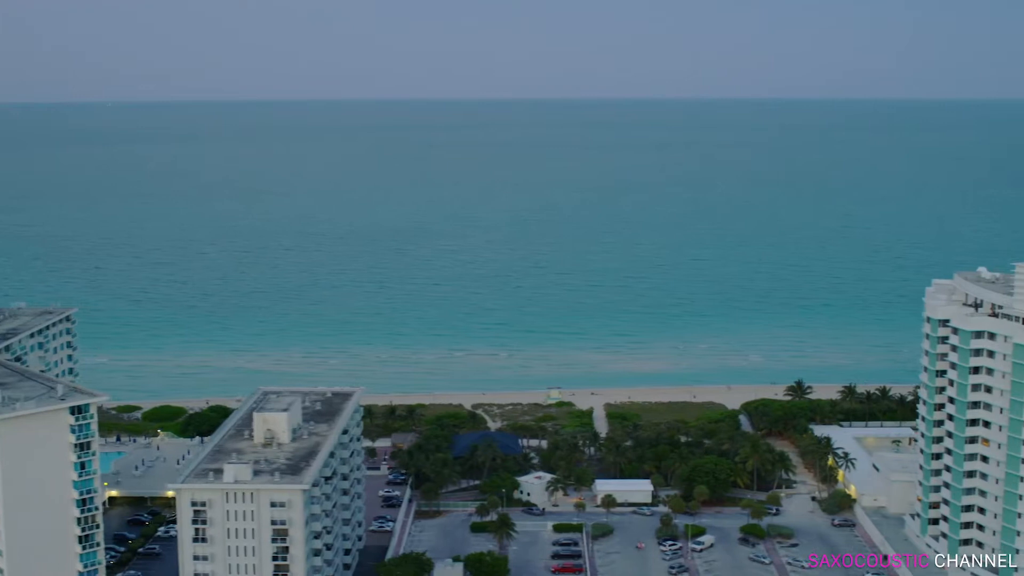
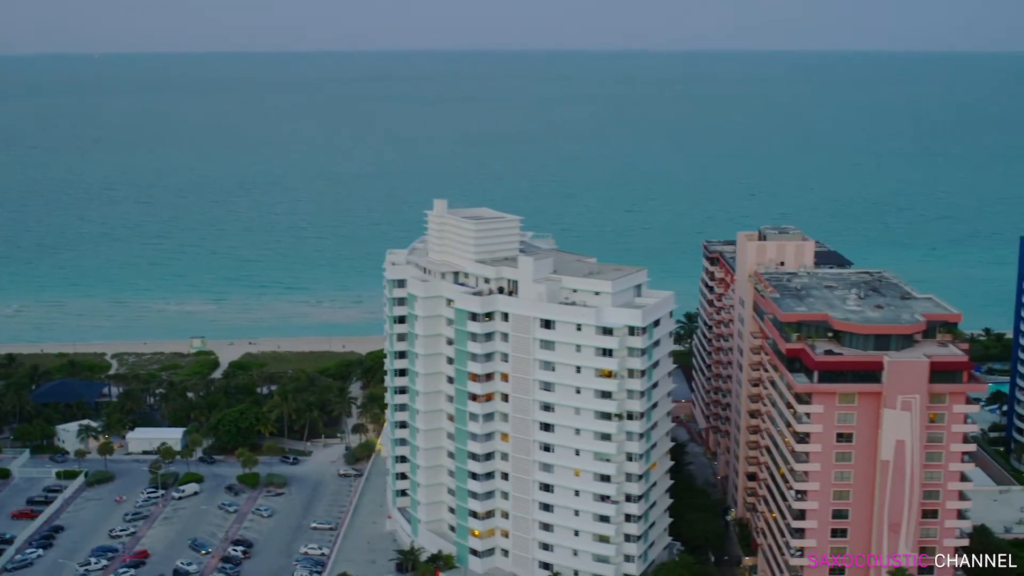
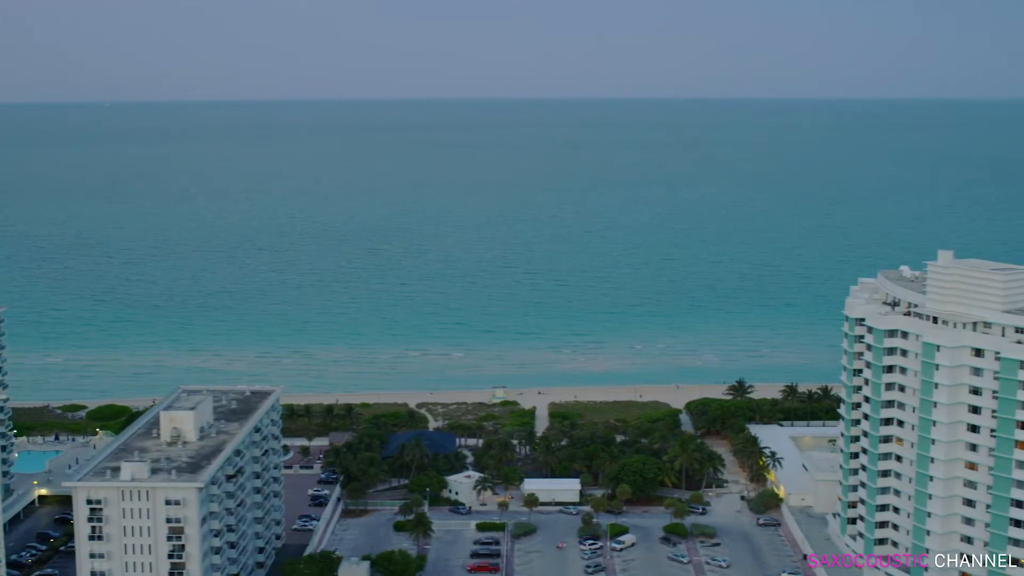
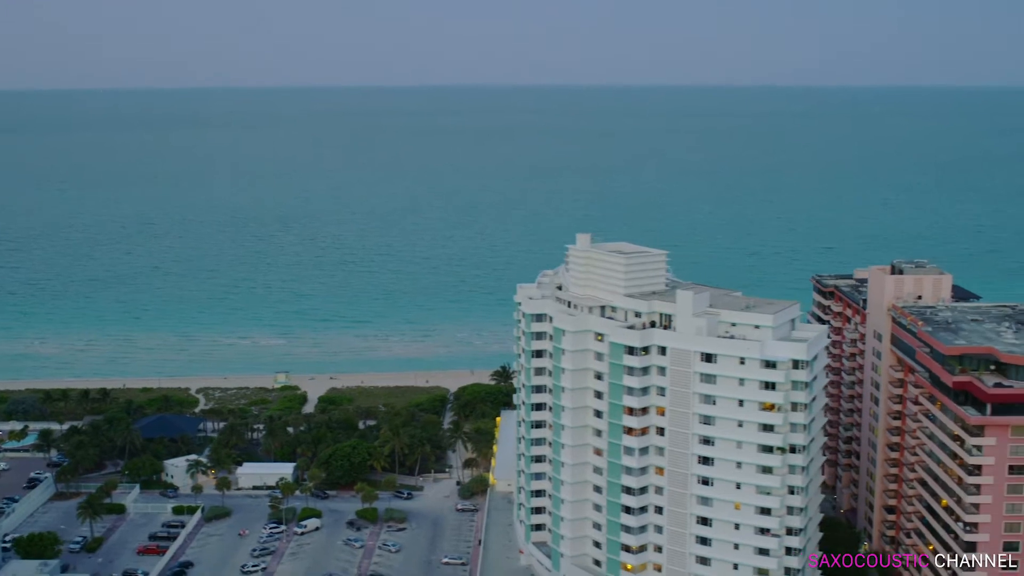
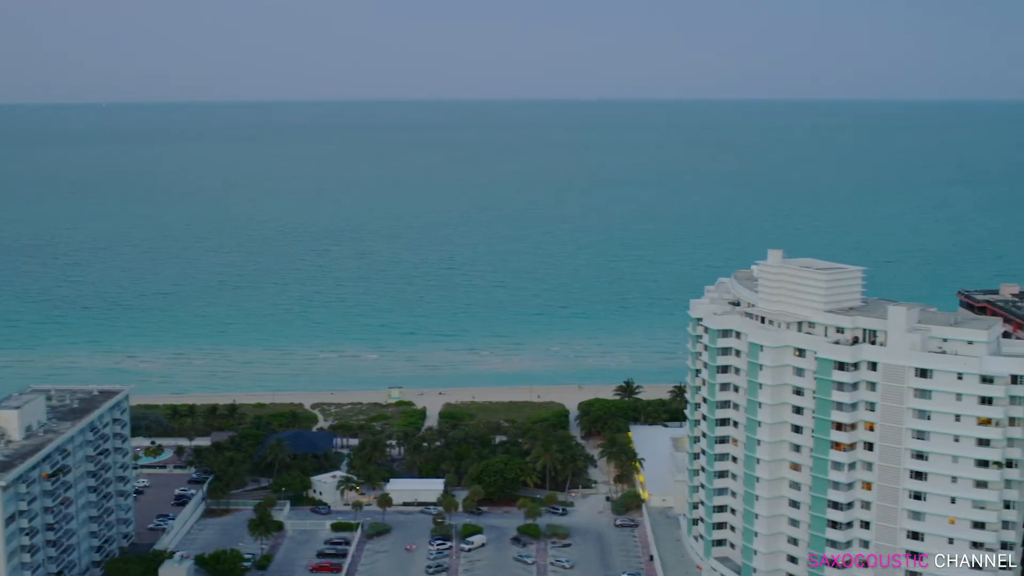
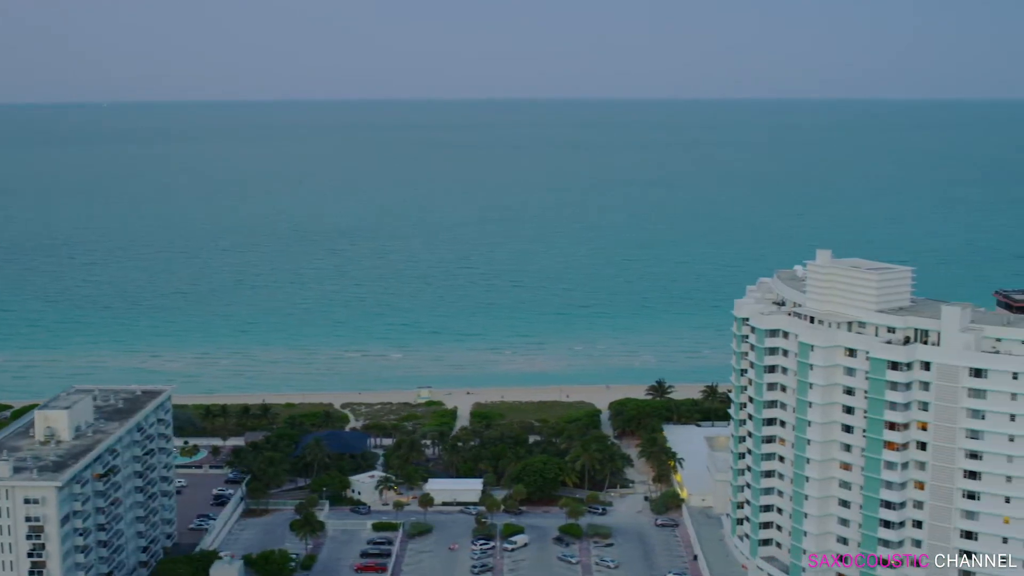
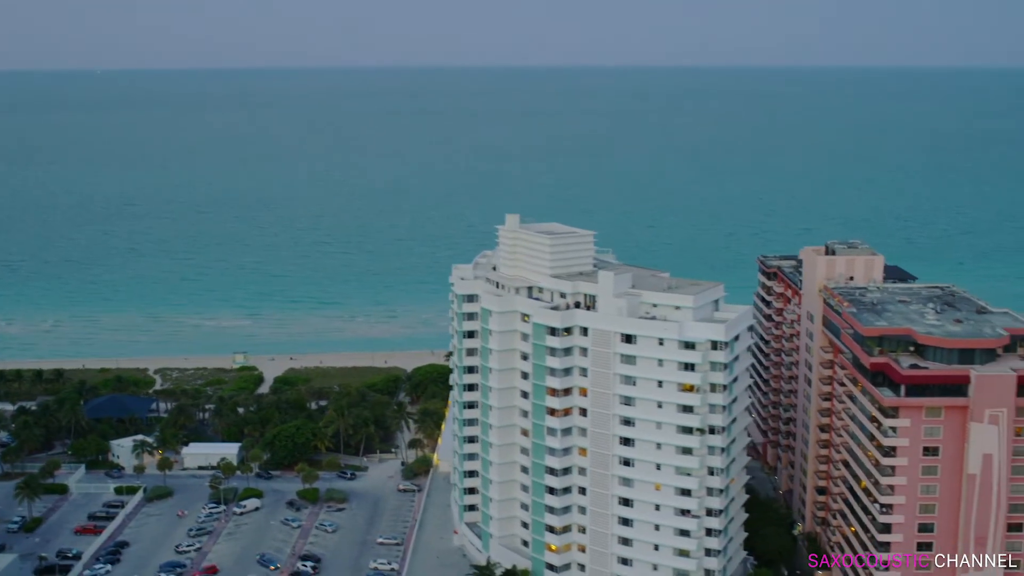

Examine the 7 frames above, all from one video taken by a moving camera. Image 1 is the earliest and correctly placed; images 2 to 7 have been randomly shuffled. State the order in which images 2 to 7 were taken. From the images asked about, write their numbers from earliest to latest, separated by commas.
3, 6, 5, 4, 7, 2
